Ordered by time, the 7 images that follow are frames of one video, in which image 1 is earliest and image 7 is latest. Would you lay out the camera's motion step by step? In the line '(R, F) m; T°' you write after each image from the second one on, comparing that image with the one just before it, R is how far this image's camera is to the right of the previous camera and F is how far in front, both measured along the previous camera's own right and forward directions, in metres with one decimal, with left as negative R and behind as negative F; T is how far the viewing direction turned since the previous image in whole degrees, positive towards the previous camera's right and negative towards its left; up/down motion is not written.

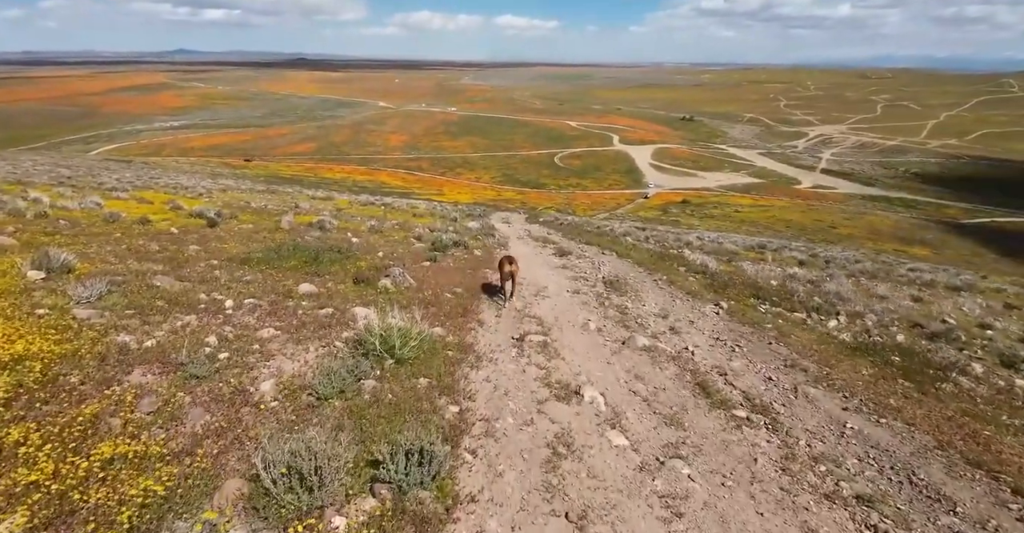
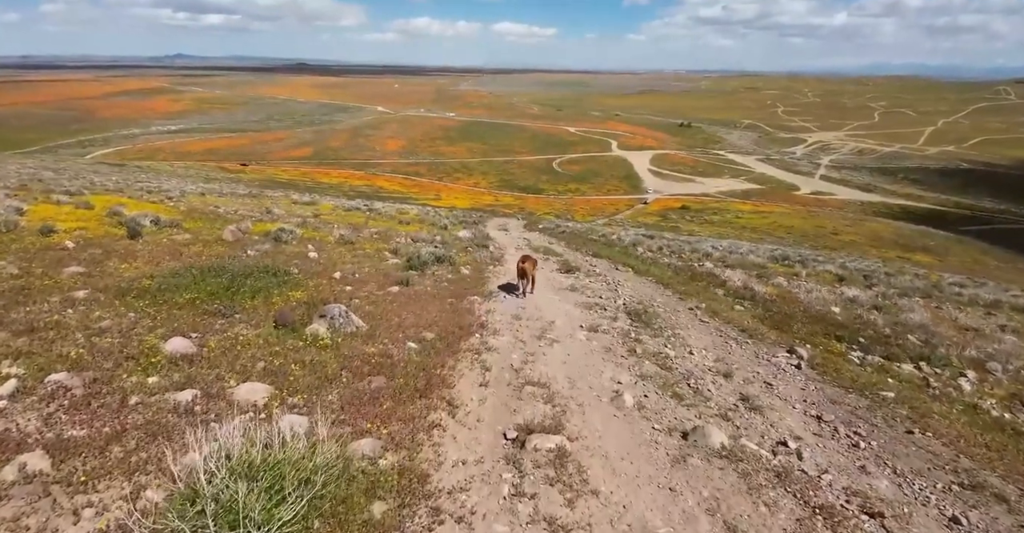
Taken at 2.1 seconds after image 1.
(+0.1, +4.6) m; 0°
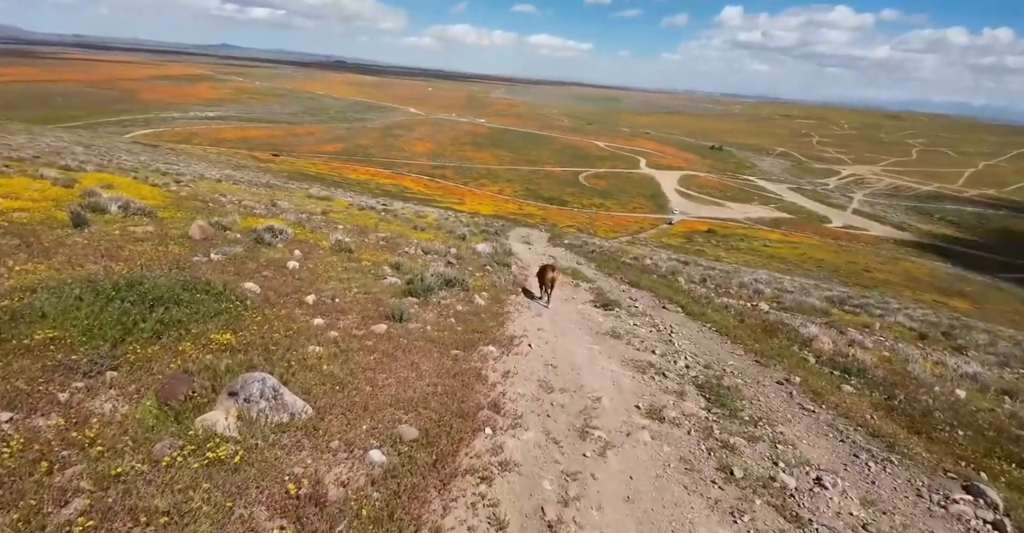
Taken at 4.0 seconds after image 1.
(-0.4, +3.9) m; -2°
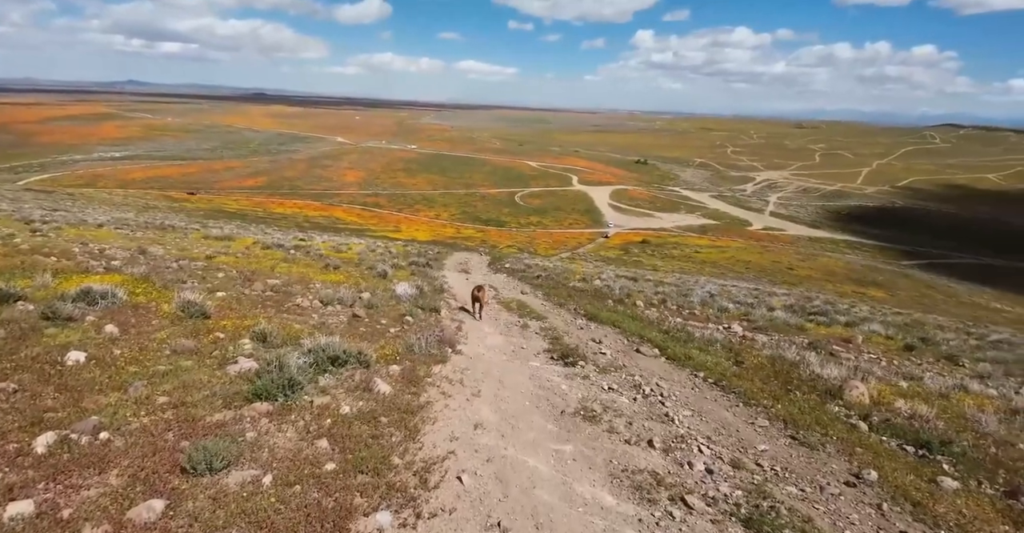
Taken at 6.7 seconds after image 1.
(+0.5, +4.6) m; +7°
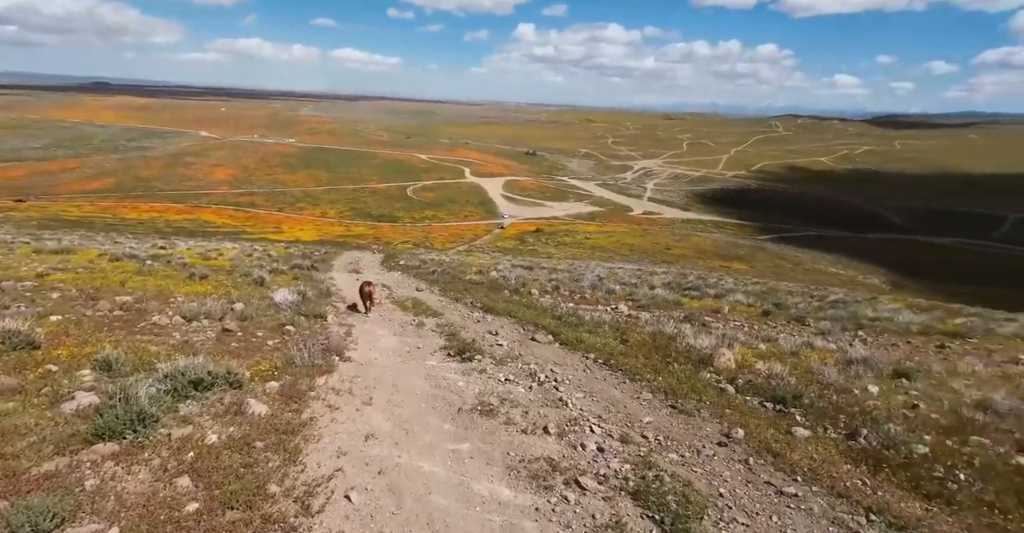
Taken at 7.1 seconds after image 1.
(+0.2, +0.2) m; +12°
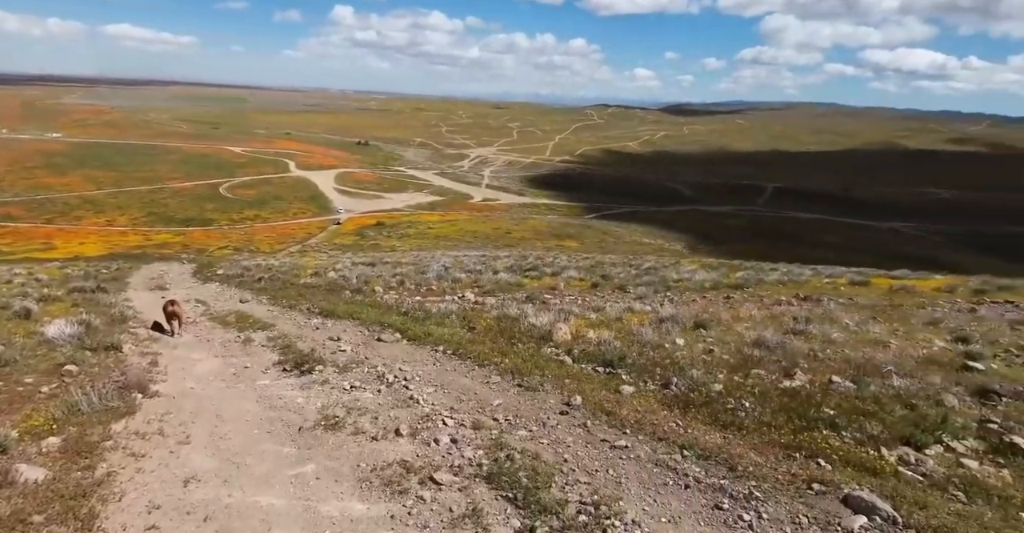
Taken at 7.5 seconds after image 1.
(+0.2, 0.0) m; +17°
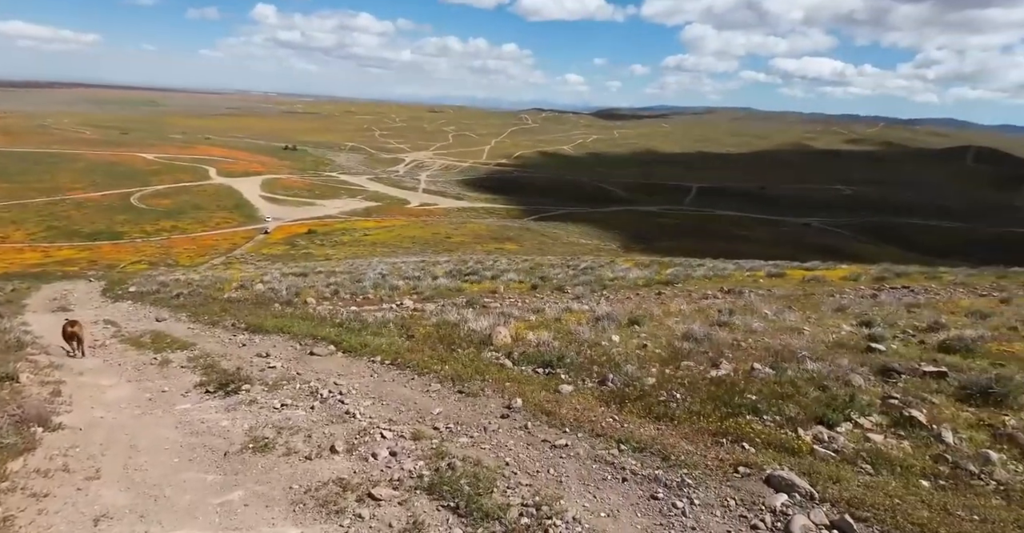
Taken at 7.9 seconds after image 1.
(+0.1, 0.0) m; +7°
